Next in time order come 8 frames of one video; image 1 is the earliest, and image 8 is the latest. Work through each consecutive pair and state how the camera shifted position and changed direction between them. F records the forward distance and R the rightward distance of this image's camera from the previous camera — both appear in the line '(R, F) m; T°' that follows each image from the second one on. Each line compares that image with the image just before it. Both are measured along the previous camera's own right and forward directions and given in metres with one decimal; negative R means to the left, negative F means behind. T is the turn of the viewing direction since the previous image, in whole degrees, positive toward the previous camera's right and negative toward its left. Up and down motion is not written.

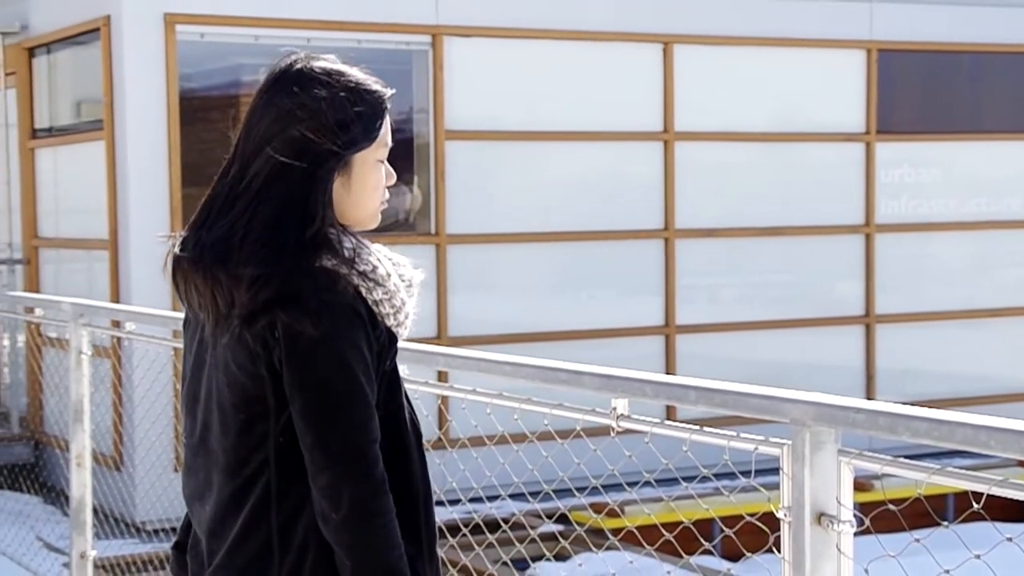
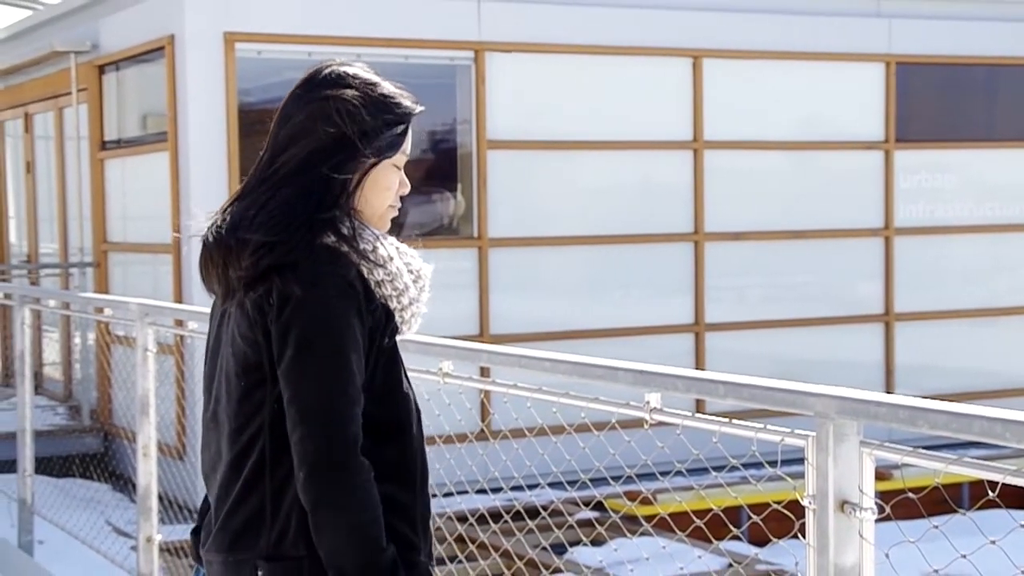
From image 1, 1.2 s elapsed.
(0.0, -0.5) m; -1°
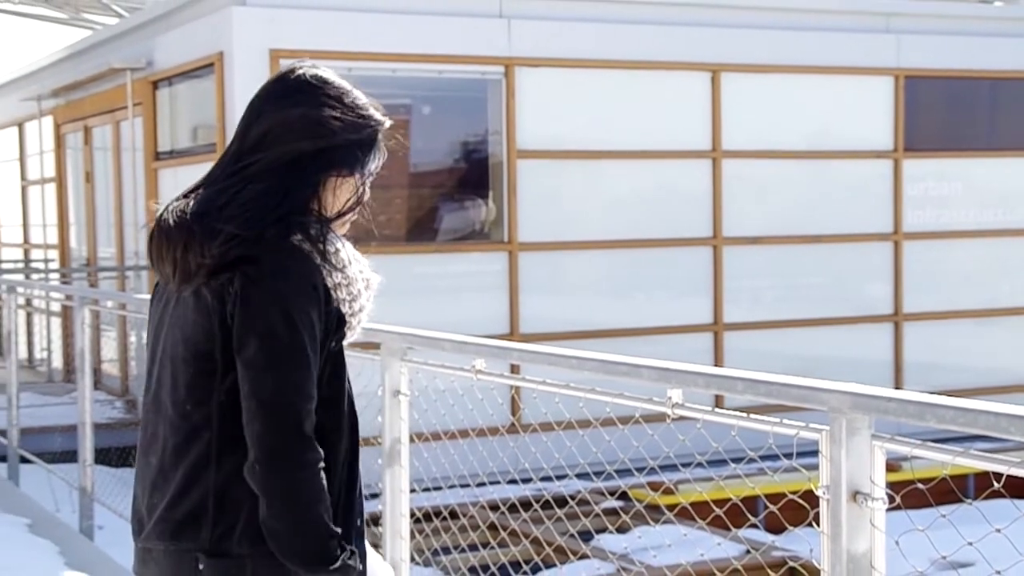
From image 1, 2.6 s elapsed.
(0.0, -0.5) m; -1°
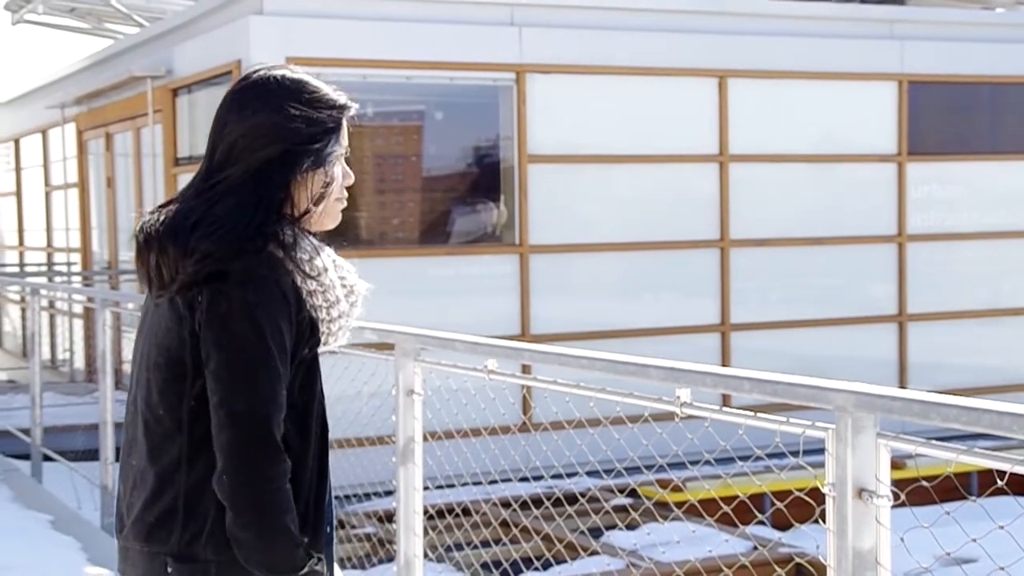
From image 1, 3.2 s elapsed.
(0.0, -0.2) m; -1°
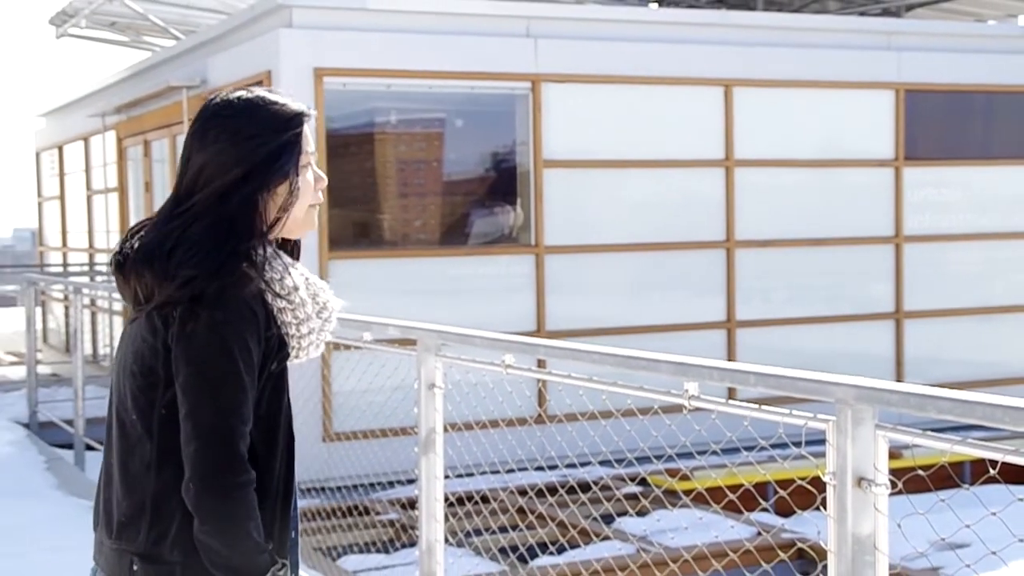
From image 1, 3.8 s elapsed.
(0.0, -0.5) m; 0°
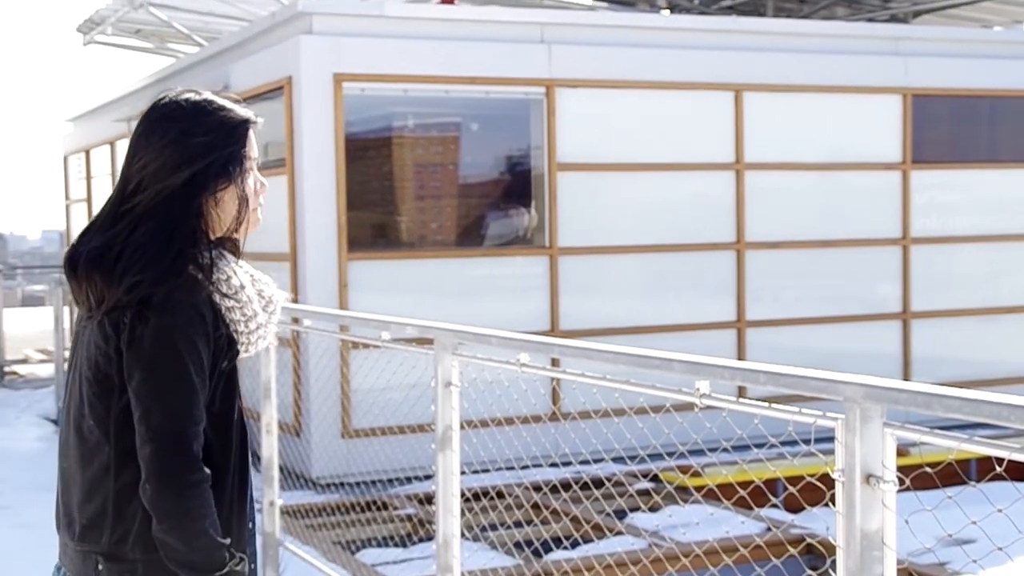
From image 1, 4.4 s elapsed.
(0.0, -0.2) m; -1°
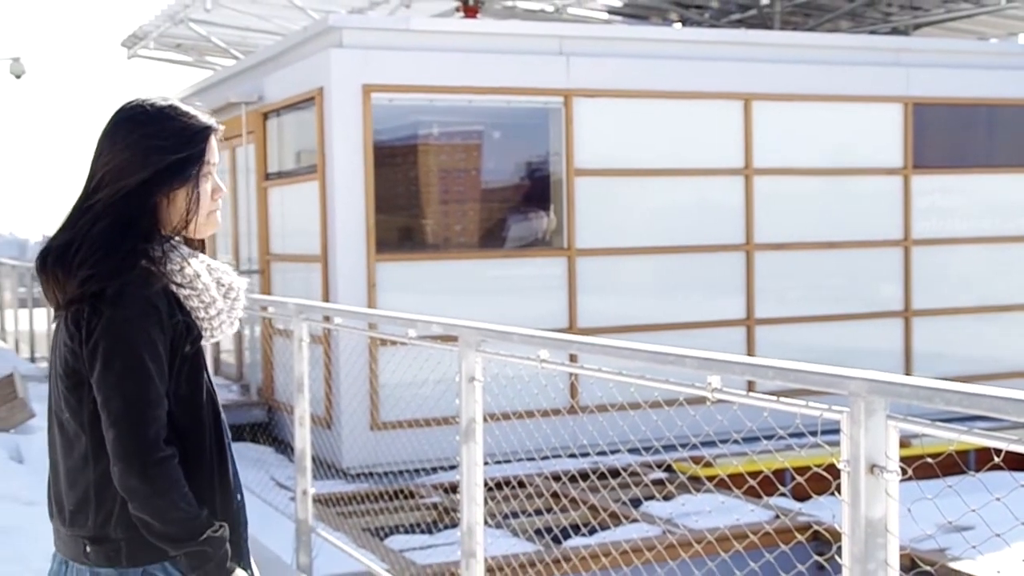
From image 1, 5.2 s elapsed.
(0.0, -0.5) m; -1°
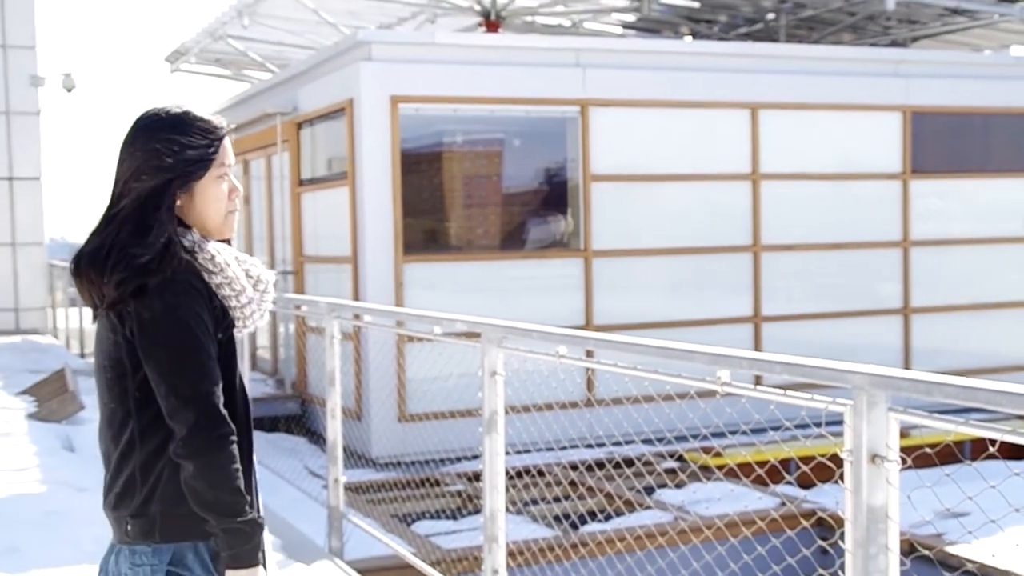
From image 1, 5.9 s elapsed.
(0.0, -0.6) m; -1°
